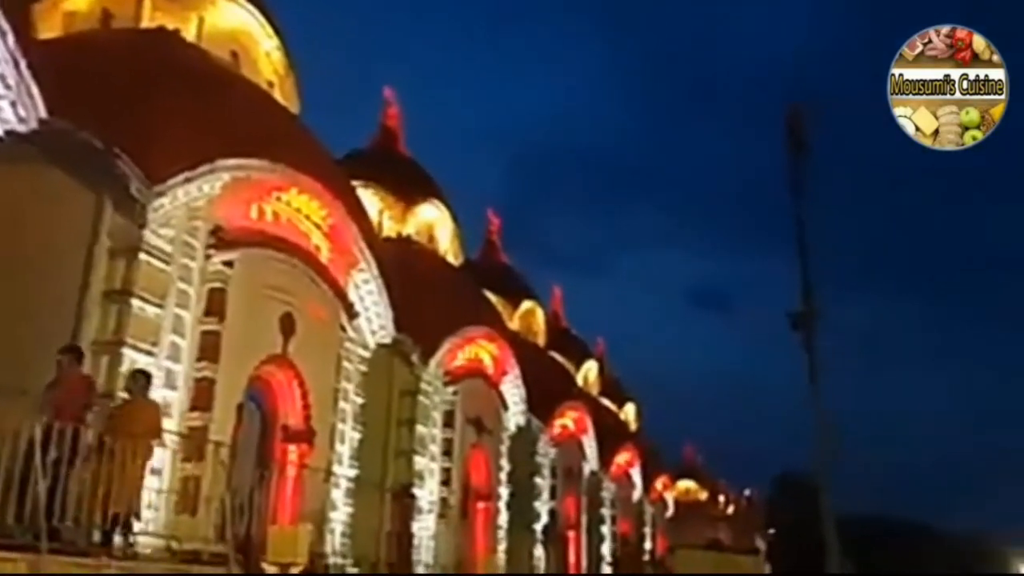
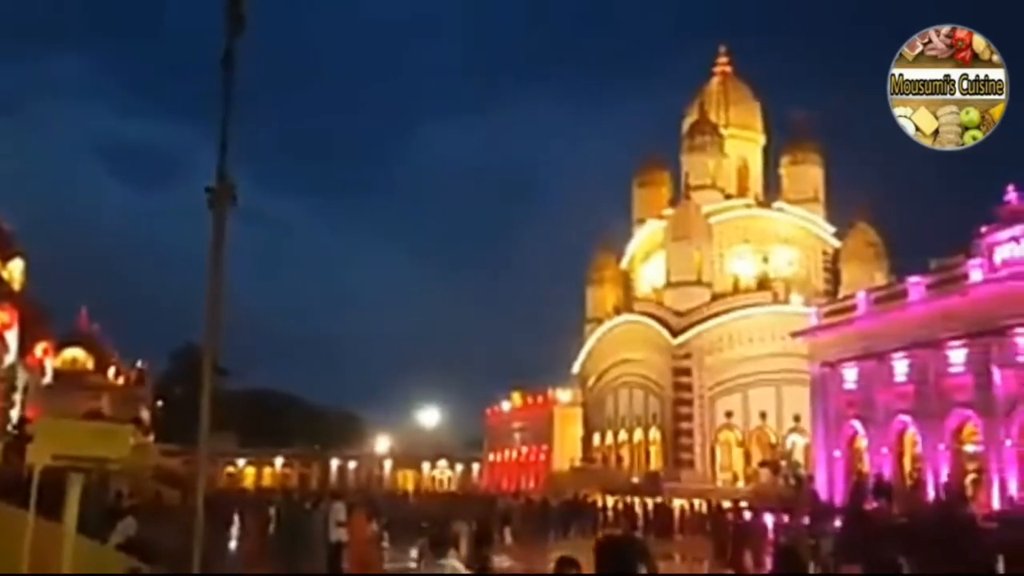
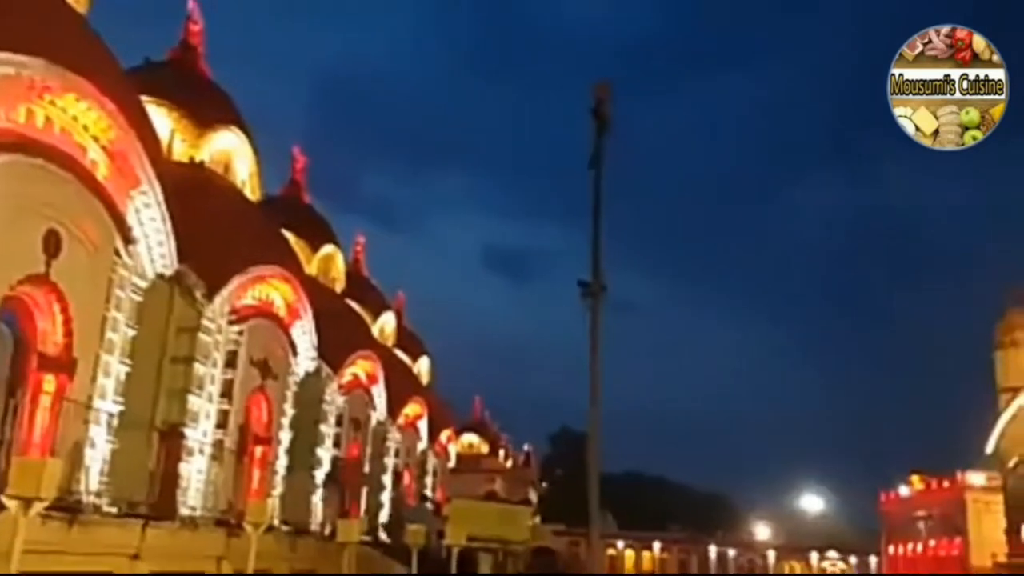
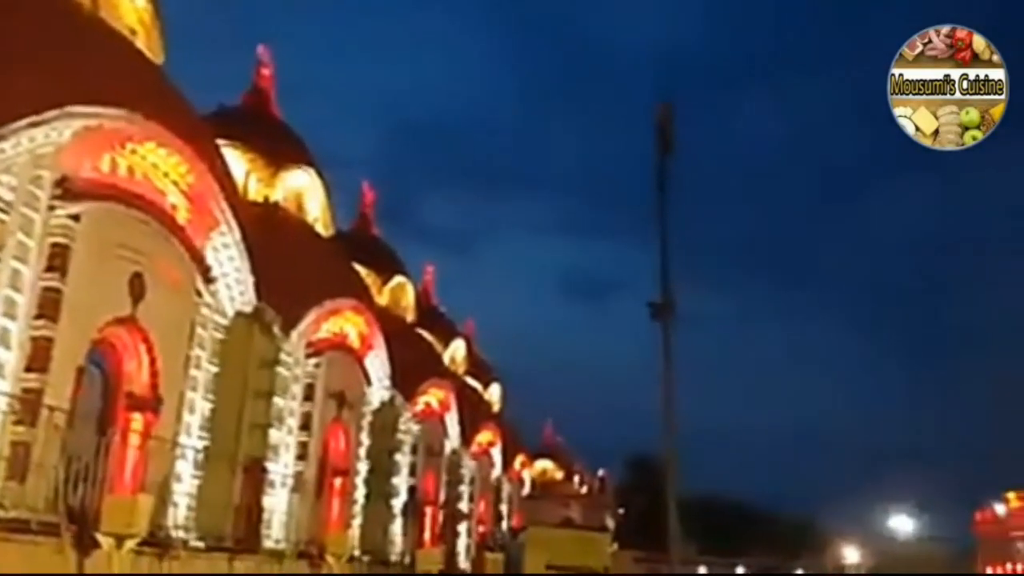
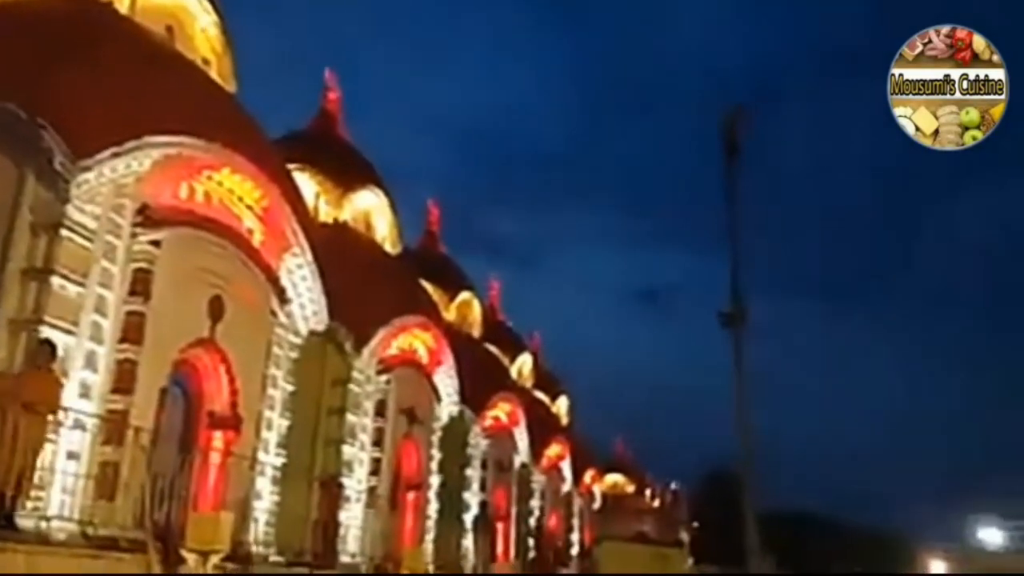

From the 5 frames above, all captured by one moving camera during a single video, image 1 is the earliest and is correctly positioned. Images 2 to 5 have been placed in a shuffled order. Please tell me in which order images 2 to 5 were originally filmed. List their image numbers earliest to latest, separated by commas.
5, 4, 3, 2
